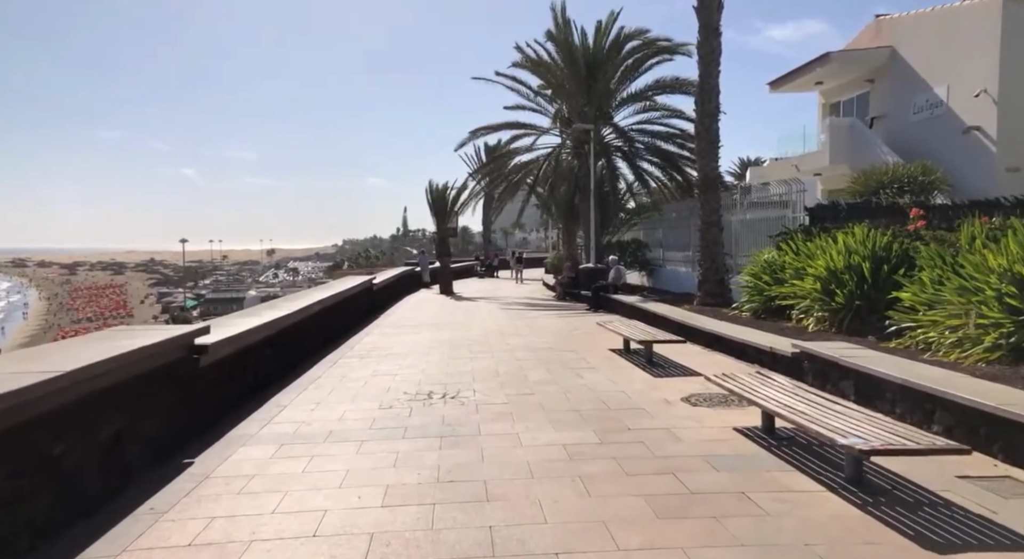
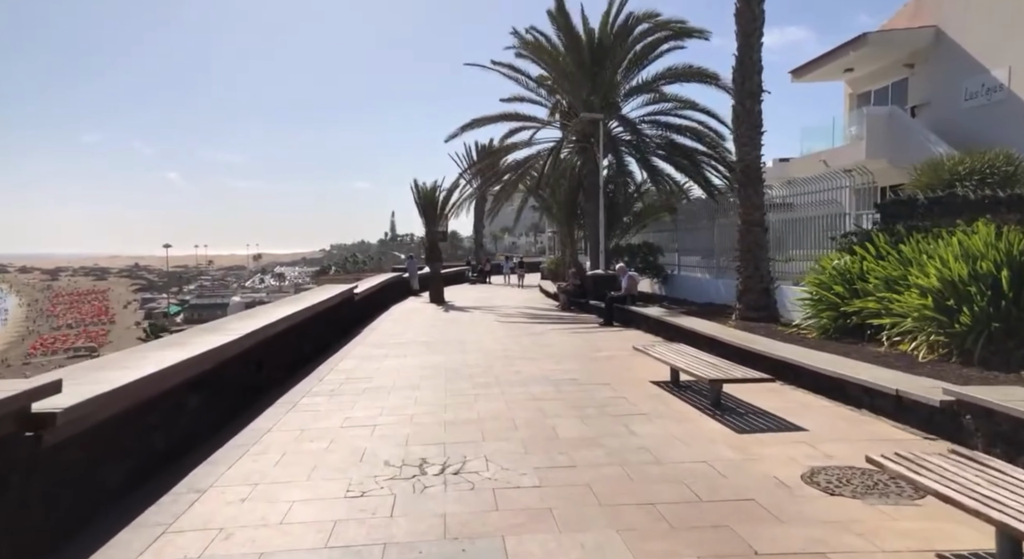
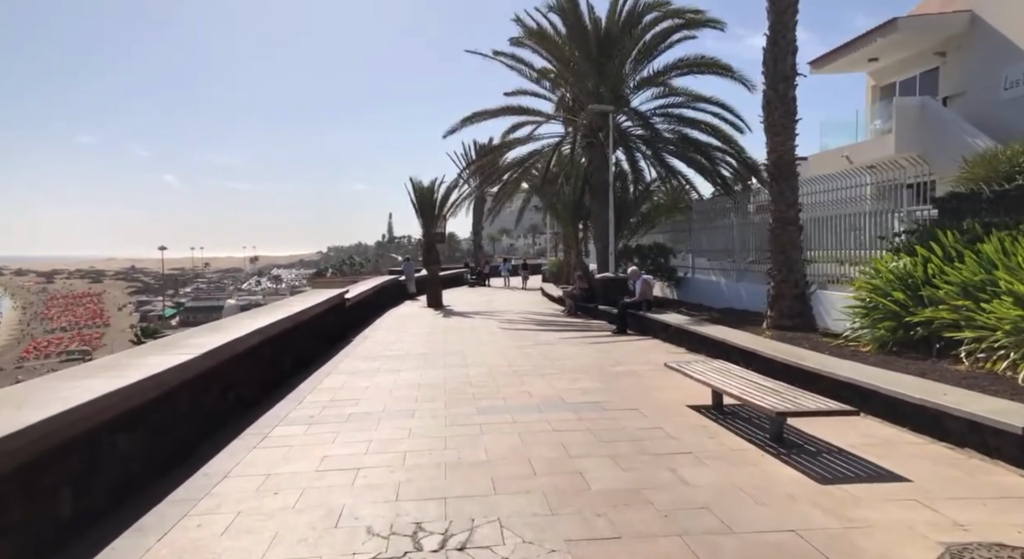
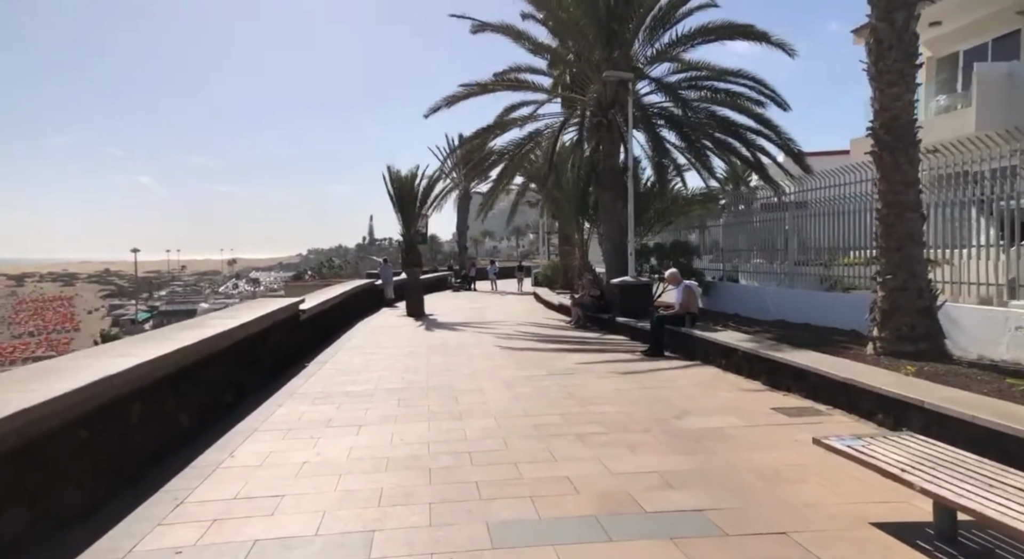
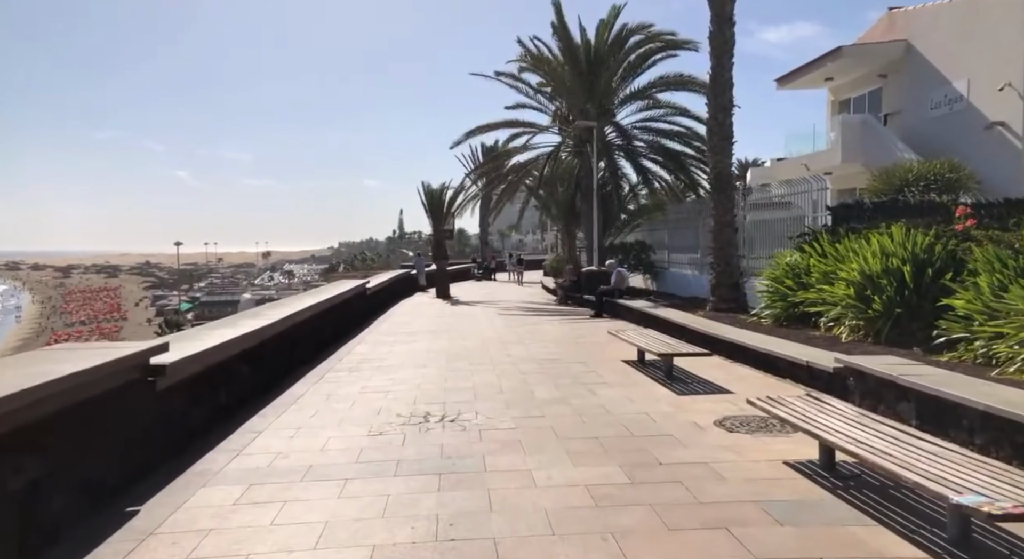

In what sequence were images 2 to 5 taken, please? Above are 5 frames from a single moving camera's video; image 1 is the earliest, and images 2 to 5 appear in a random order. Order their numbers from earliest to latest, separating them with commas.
5, 2, 3, 4
